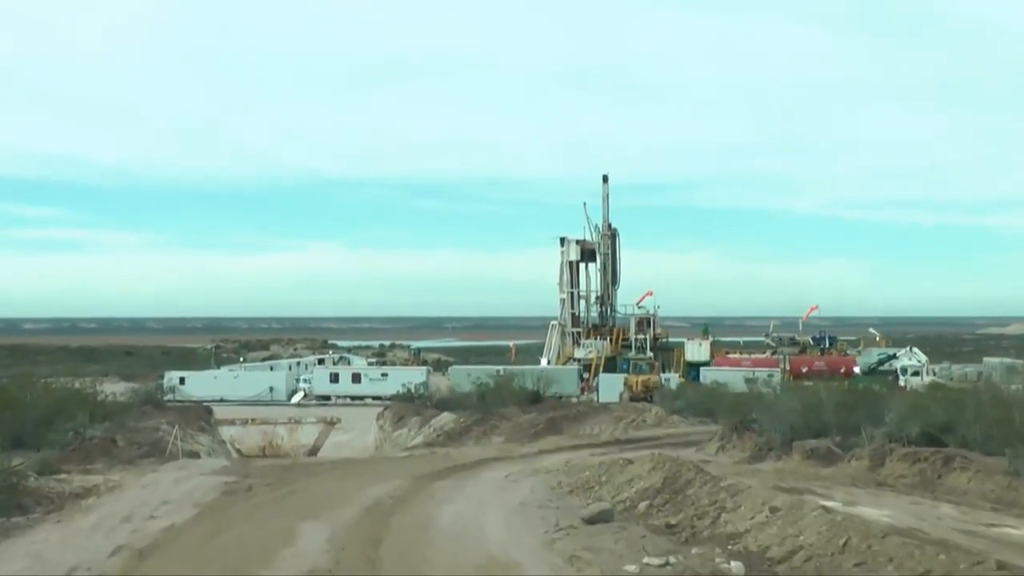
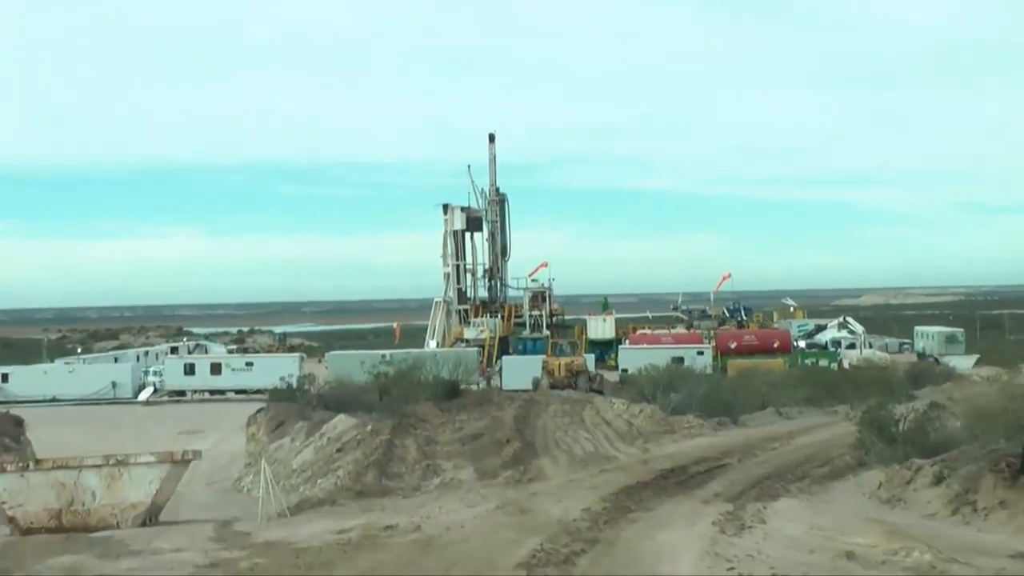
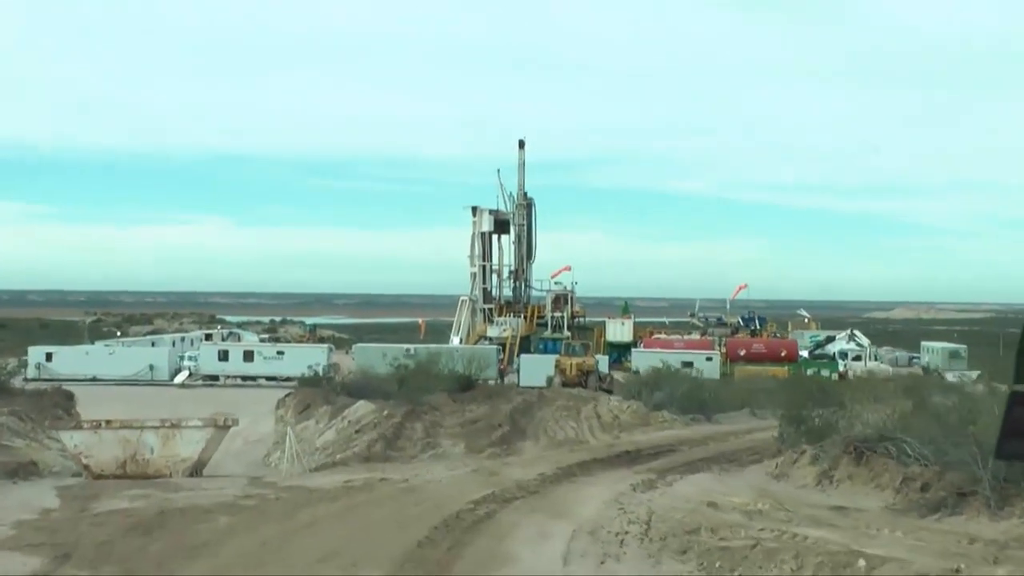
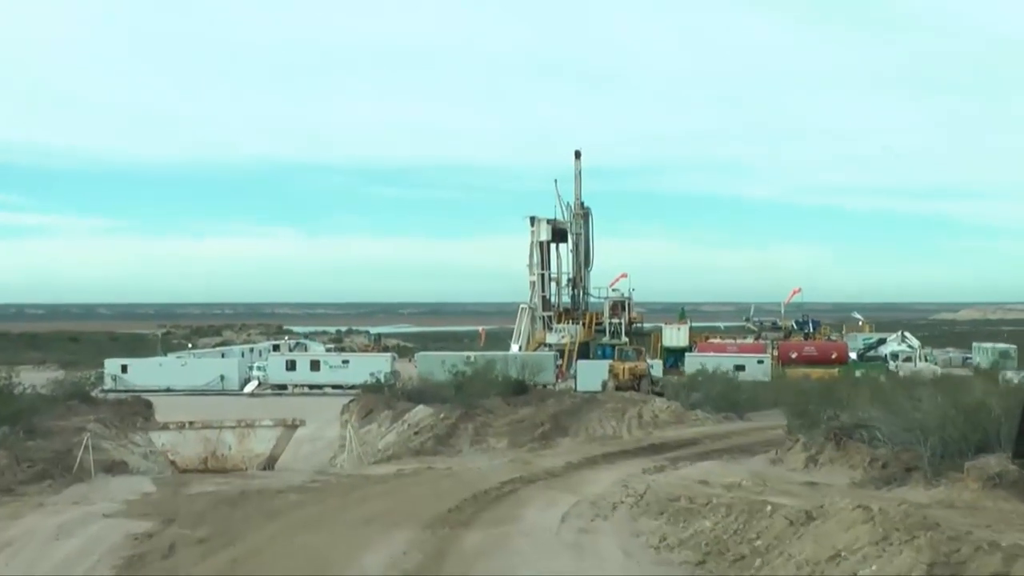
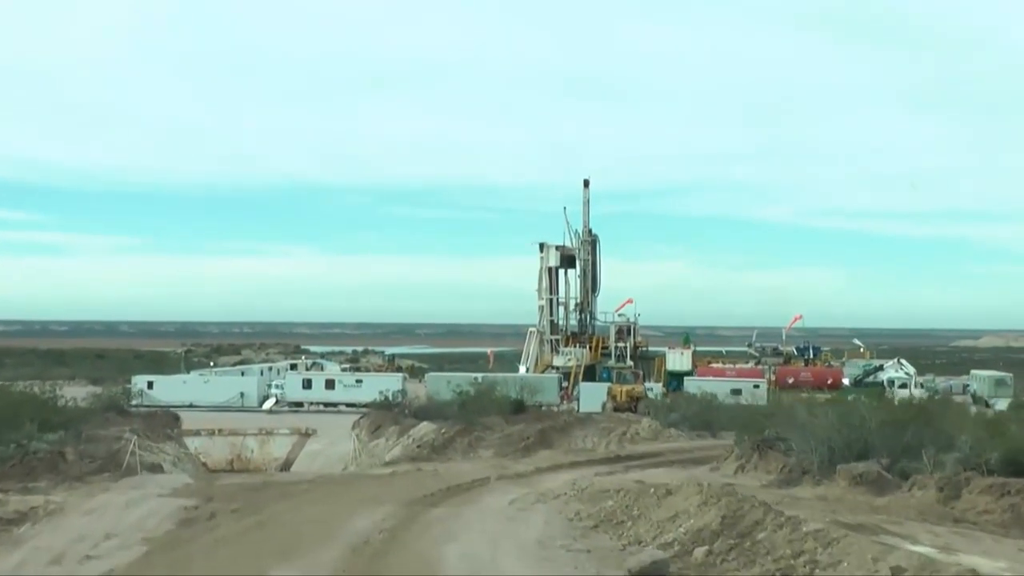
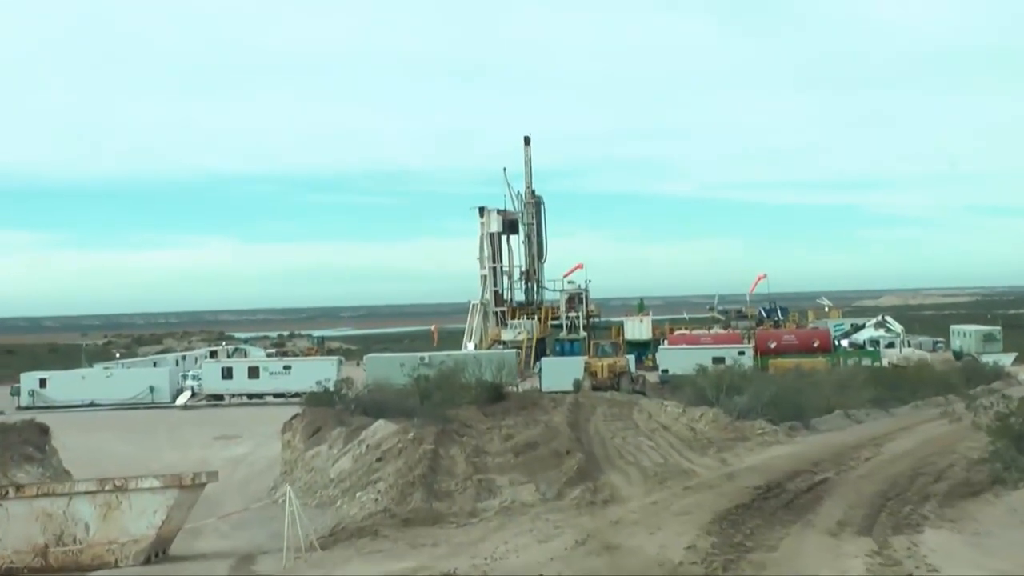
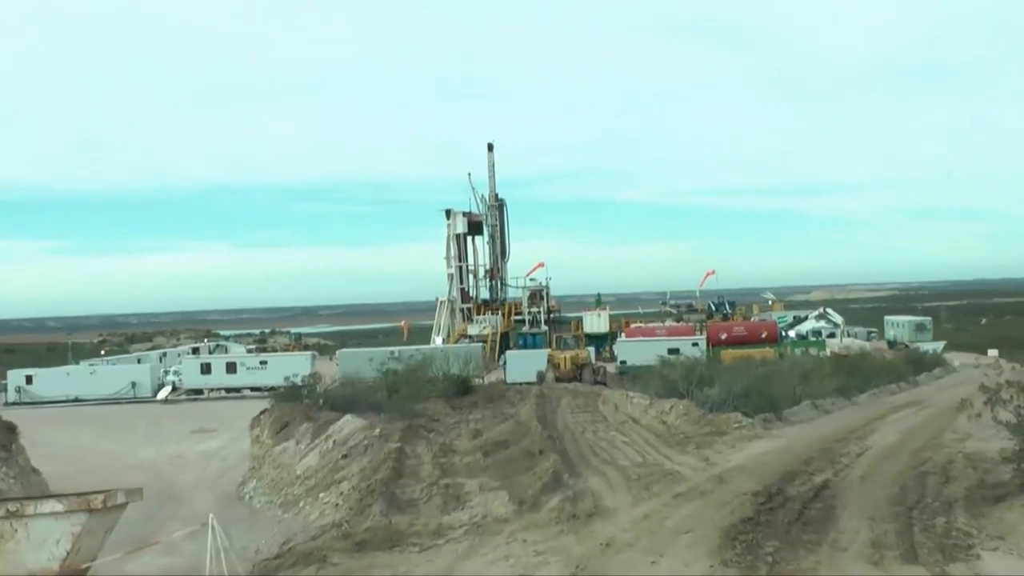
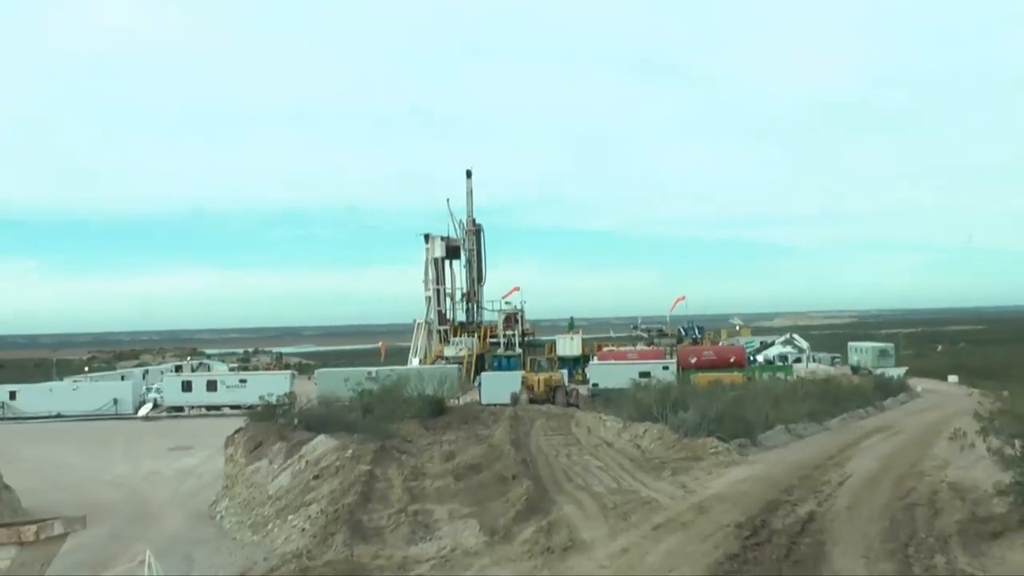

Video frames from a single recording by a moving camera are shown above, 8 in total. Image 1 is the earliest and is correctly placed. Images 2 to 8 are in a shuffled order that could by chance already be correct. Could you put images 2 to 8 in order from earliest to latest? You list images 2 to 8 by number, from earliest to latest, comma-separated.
5, 4, 3, 2, 6, 7, 8
